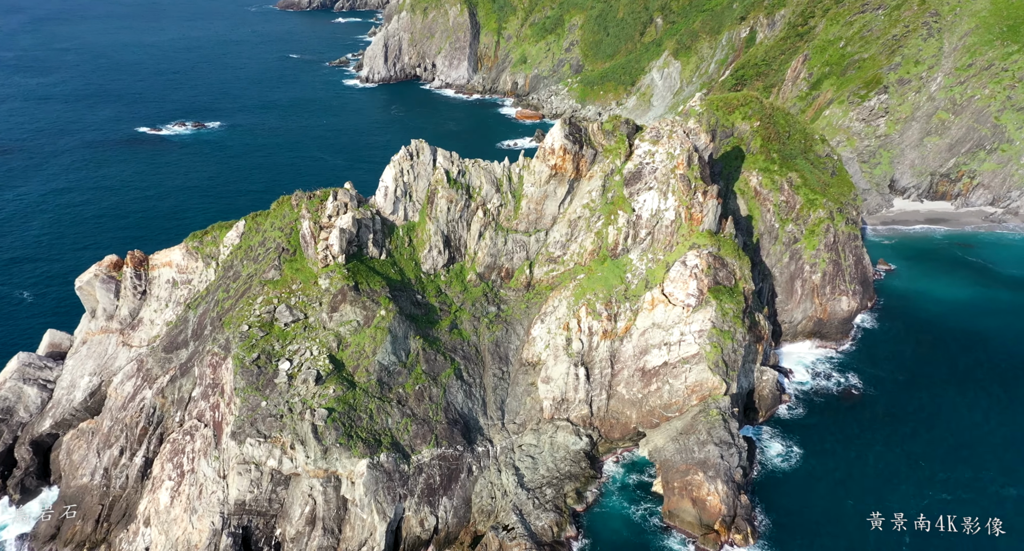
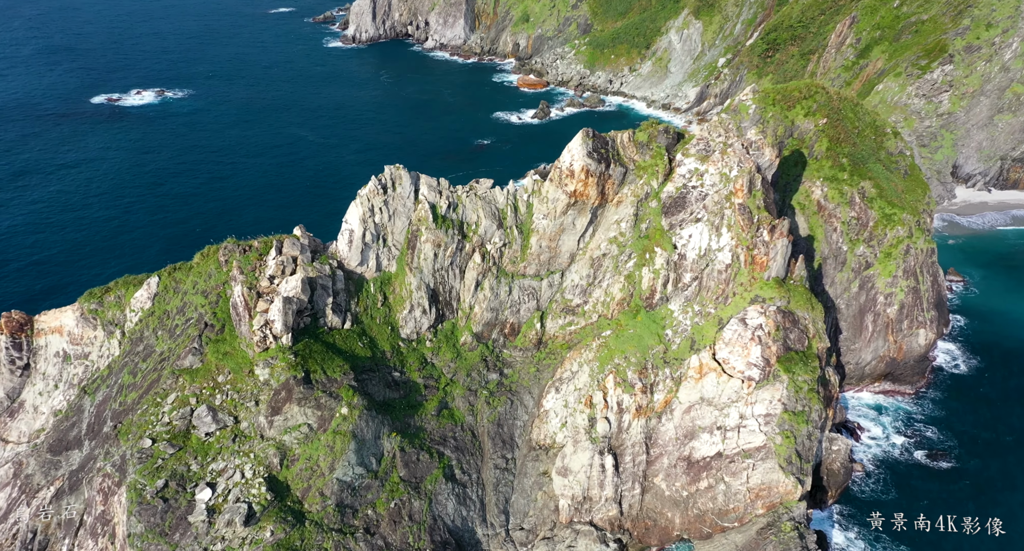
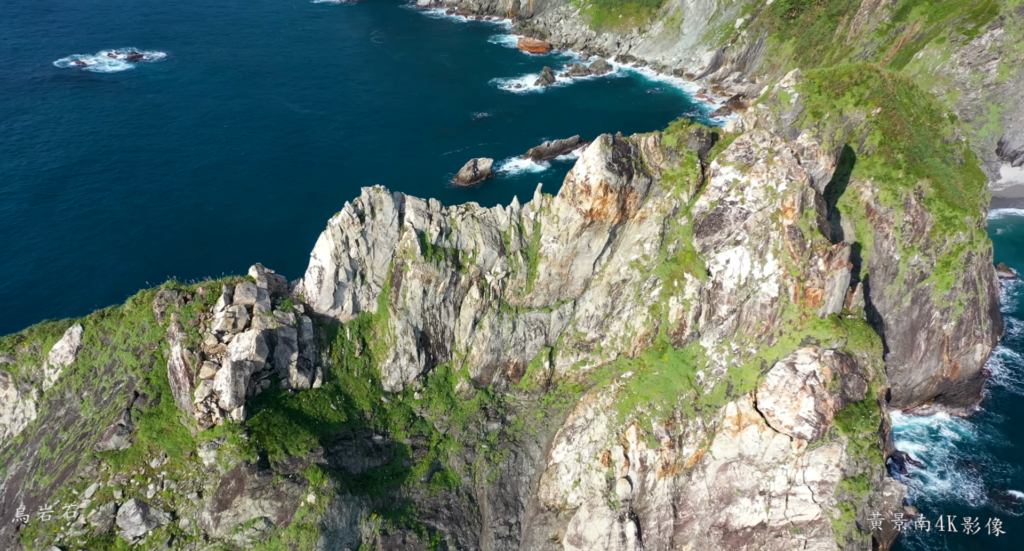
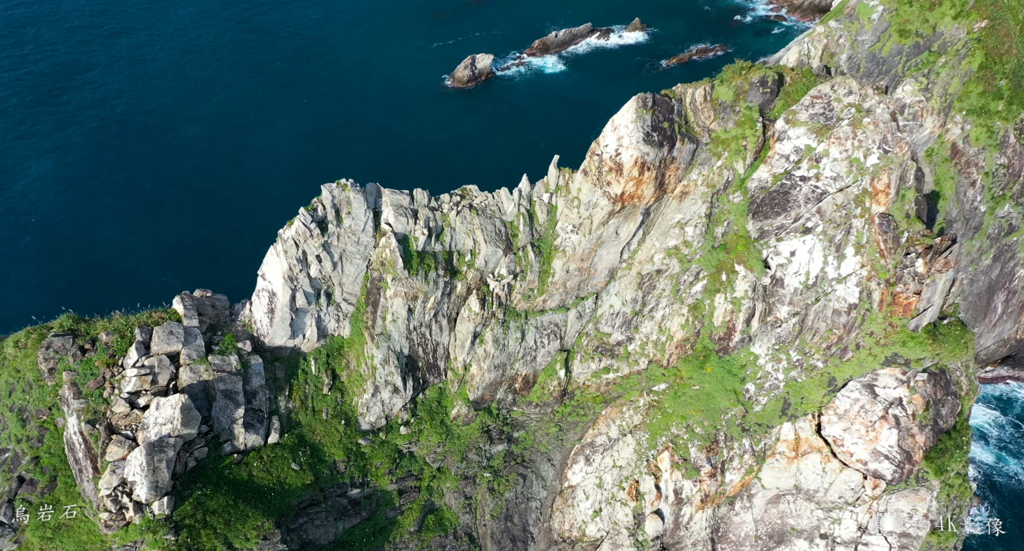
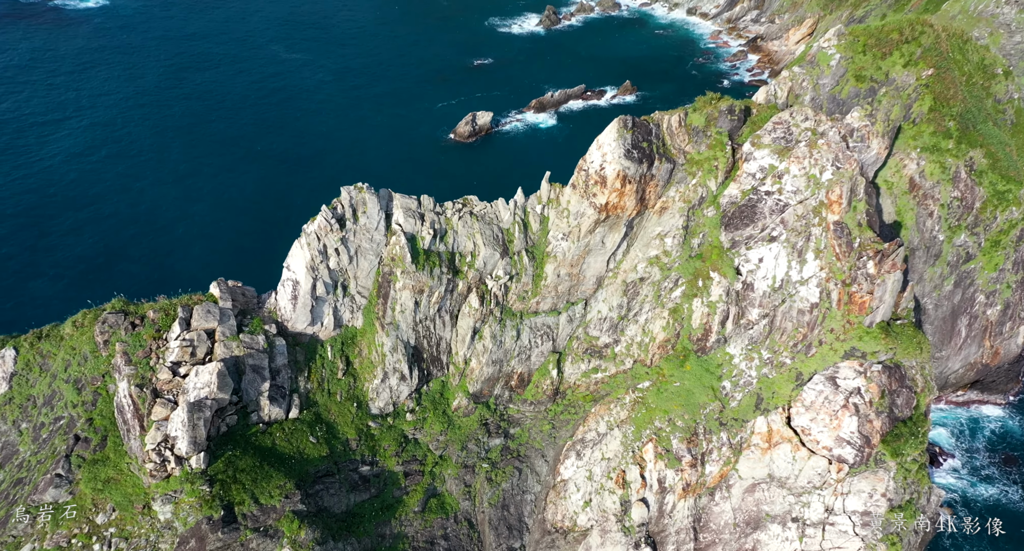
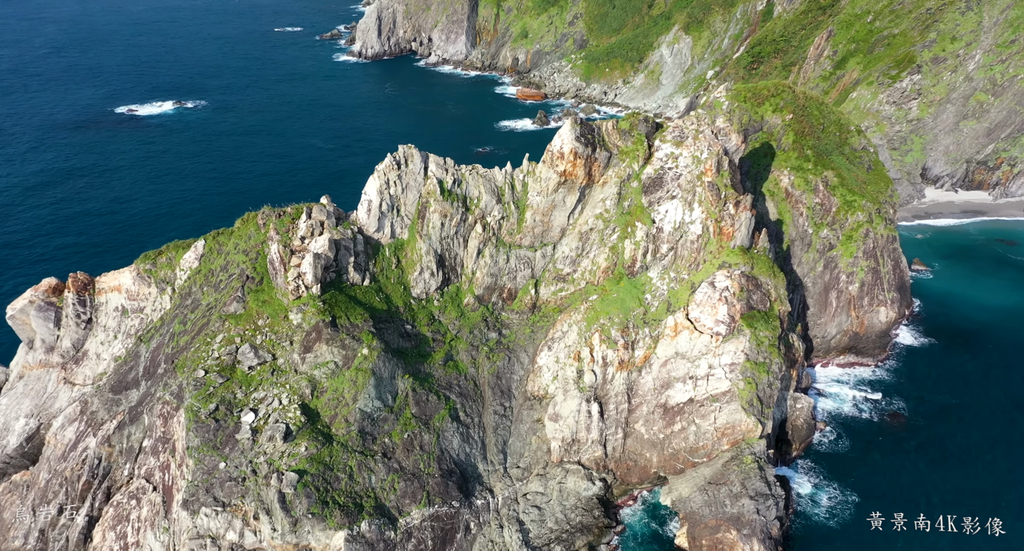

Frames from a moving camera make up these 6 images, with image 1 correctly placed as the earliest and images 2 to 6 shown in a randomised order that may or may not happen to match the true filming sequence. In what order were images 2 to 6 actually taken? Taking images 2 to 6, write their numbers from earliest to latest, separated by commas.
6, 2, 3, 5, 4
